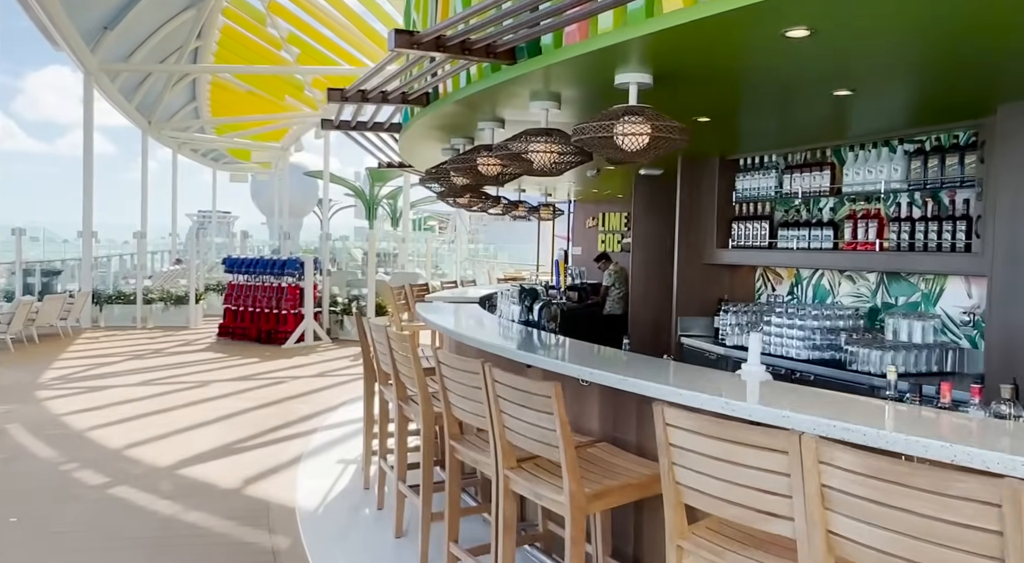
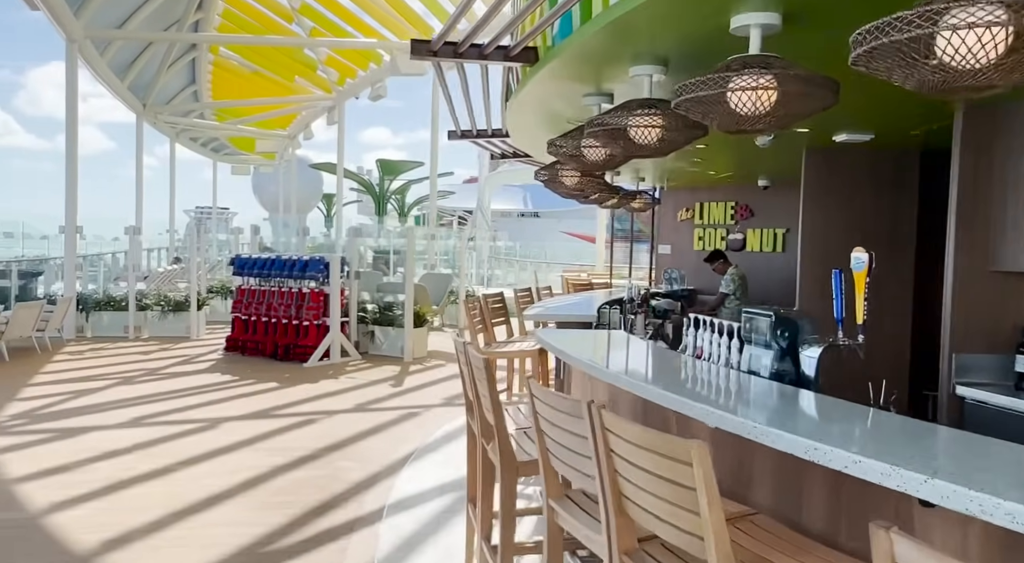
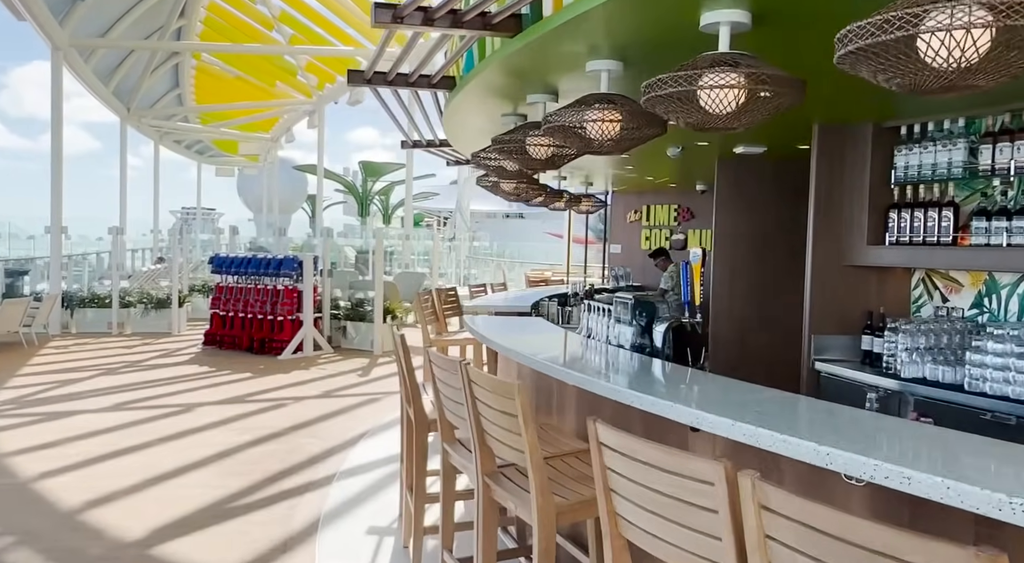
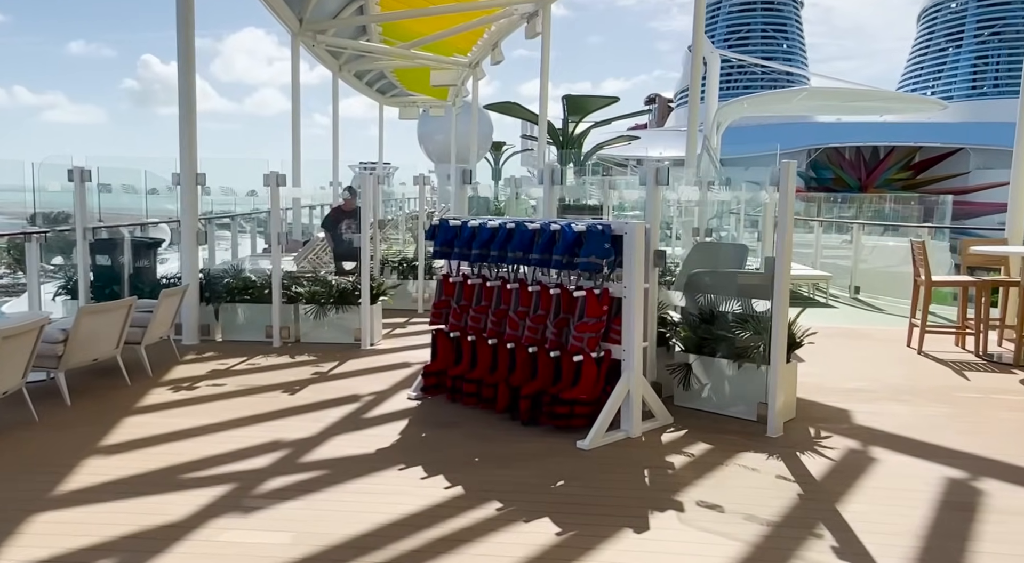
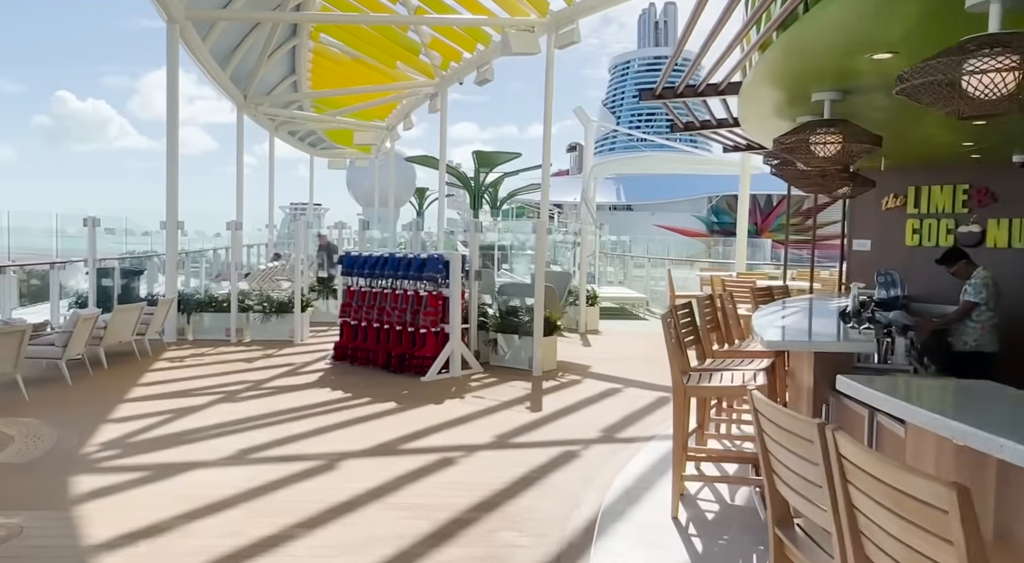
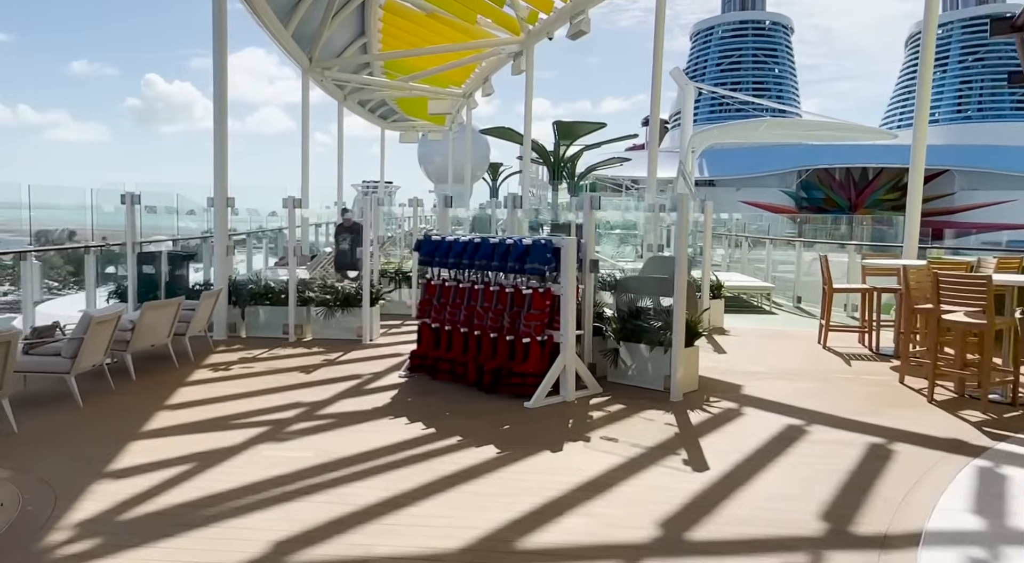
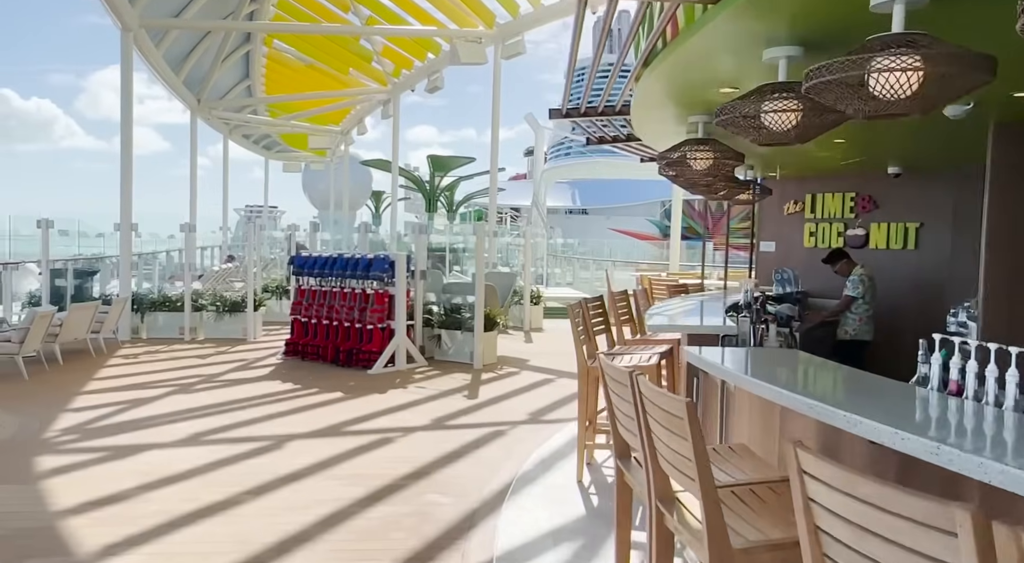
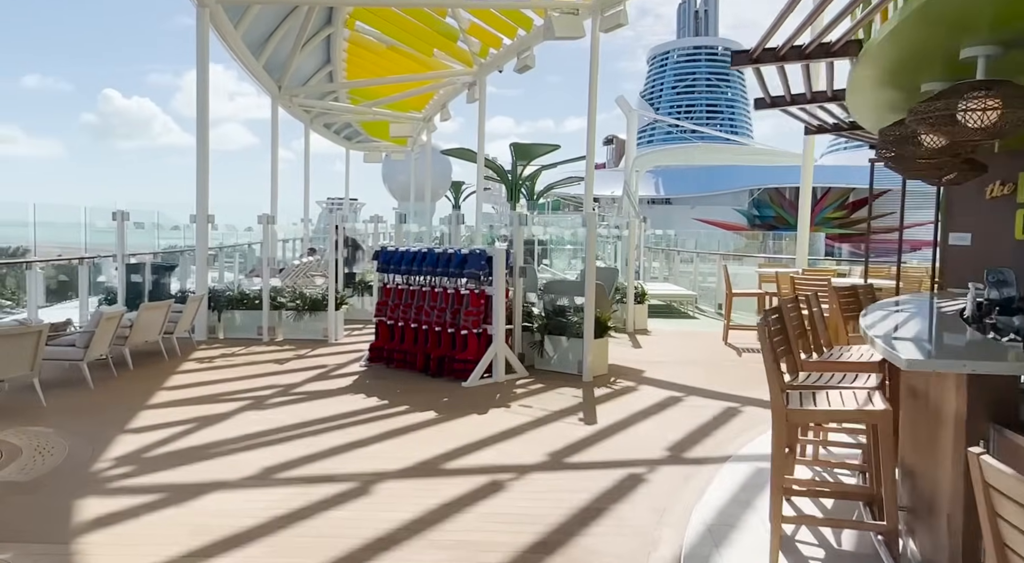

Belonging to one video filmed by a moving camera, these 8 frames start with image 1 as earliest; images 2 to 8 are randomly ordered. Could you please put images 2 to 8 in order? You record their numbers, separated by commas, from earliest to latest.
3, 2, 7, 5, 8, 6, 4
